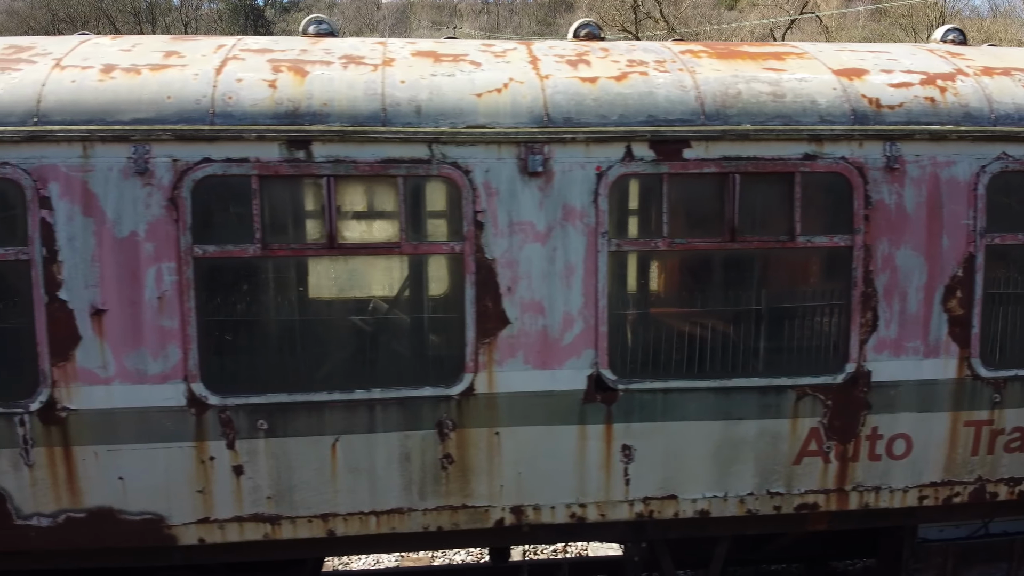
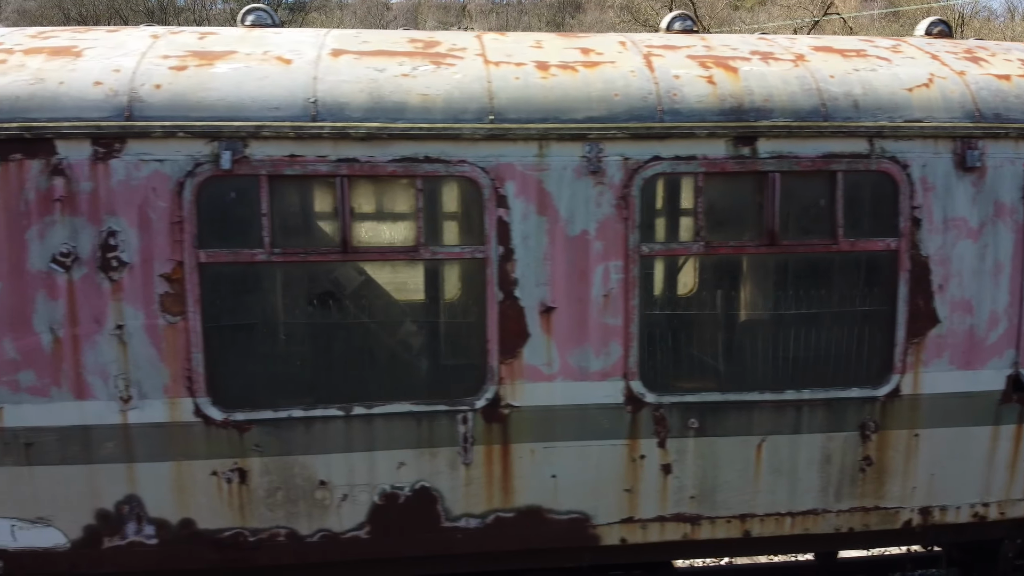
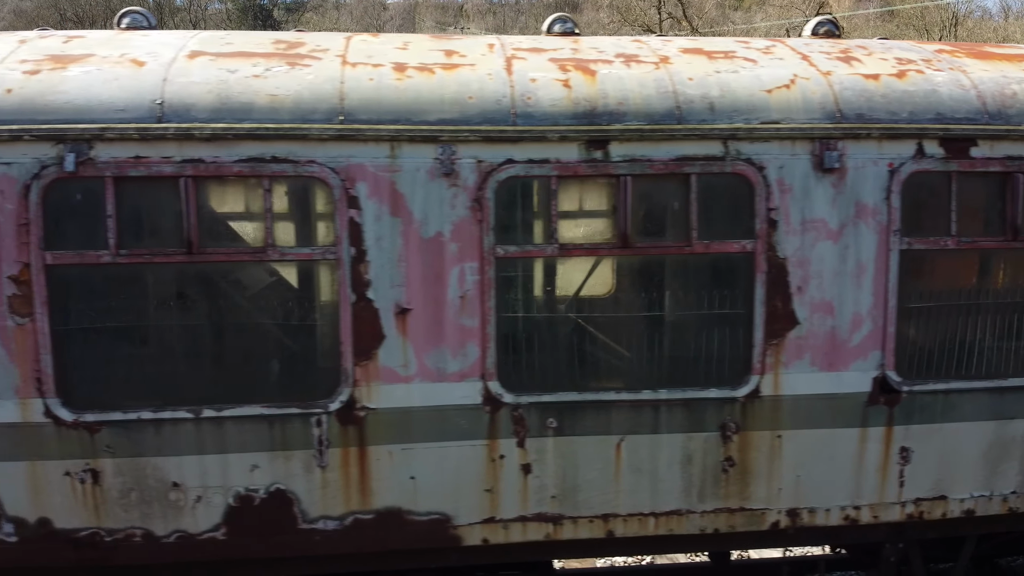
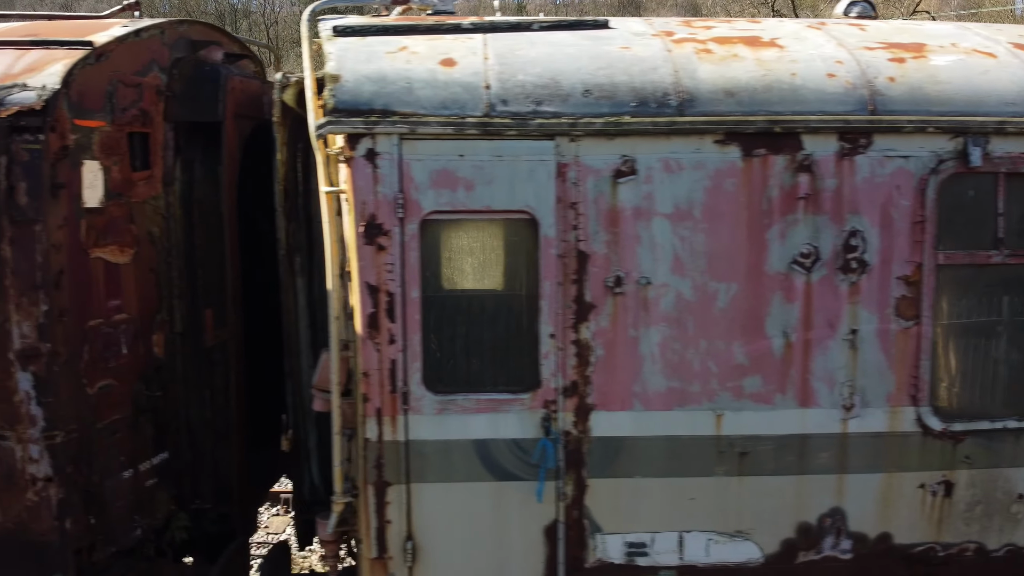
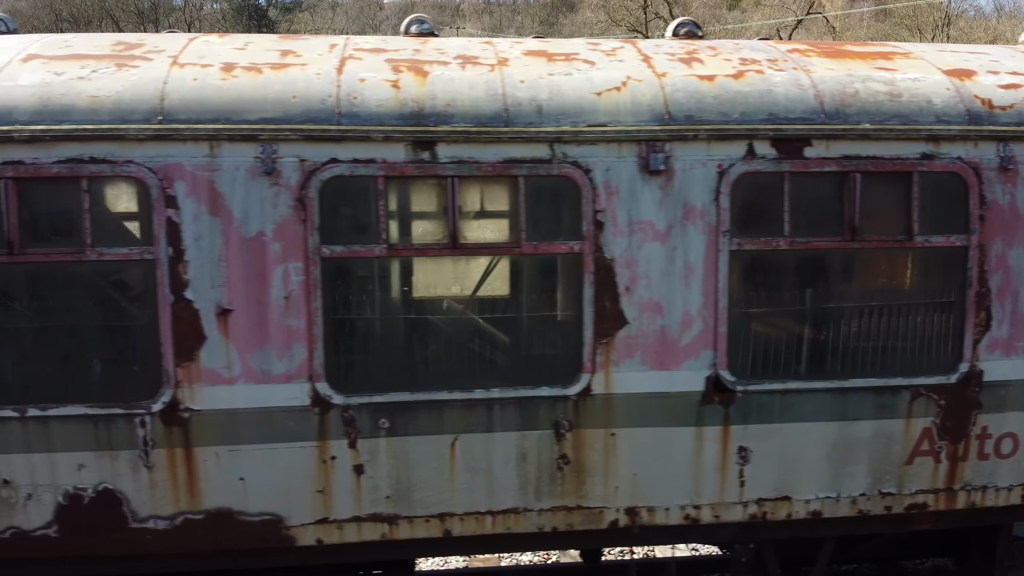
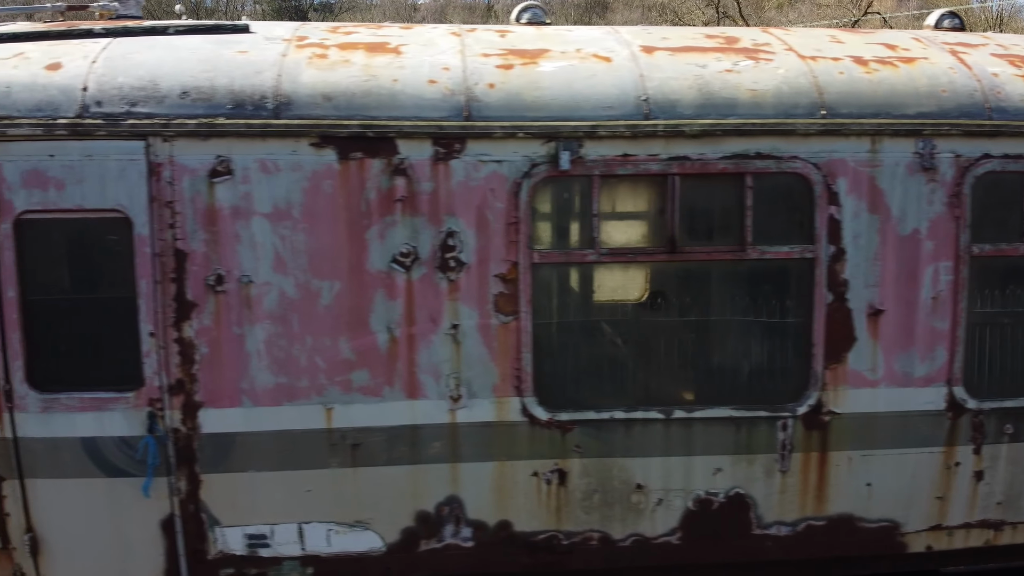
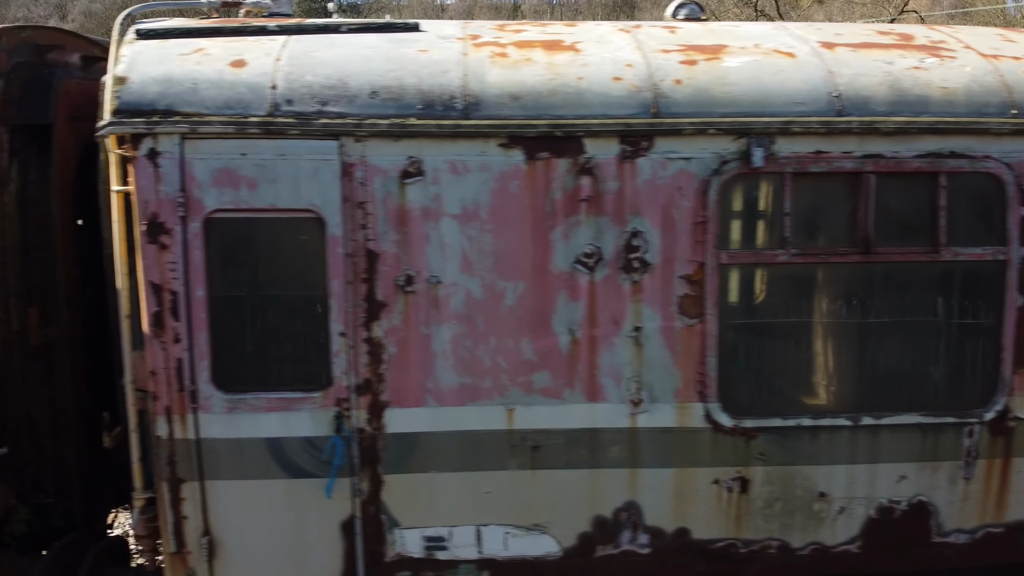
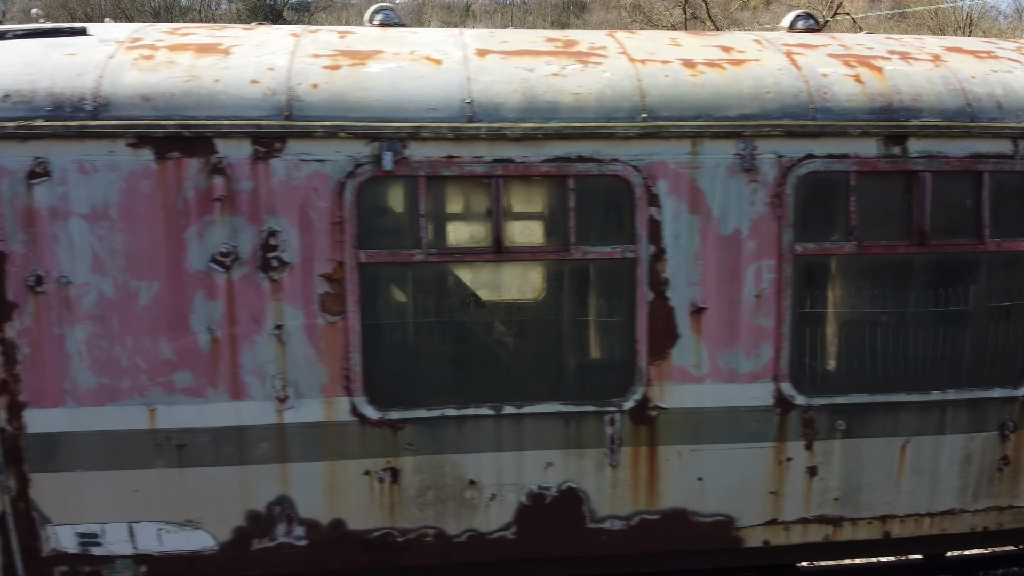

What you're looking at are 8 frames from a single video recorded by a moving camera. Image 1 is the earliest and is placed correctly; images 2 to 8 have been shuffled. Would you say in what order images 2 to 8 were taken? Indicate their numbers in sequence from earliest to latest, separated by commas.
5, 3, 2, 8, 6, 7, 4
